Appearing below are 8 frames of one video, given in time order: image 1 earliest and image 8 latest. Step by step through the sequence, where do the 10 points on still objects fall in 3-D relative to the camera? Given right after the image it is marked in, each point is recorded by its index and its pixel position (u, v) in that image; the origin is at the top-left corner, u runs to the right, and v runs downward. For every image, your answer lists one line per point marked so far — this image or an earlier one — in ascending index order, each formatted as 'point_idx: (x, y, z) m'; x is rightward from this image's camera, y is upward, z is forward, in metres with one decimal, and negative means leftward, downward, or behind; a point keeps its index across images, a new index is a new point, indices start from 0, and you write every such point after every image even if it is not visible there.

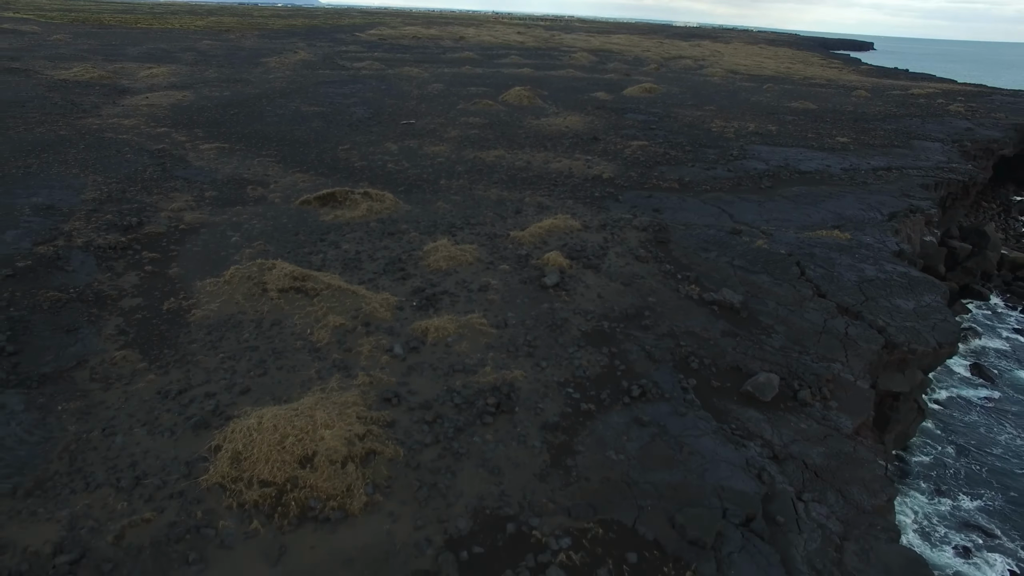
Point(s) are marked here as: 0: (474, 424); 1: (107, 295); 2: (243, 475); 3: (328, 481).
0: (-0.6, -2.2, +9.6) m
1: (-8.4, -0.1, +12.8) m
2: (-3.6, -2.4, +8.2) m
3: (-2.4, -2.5, +8.2) m
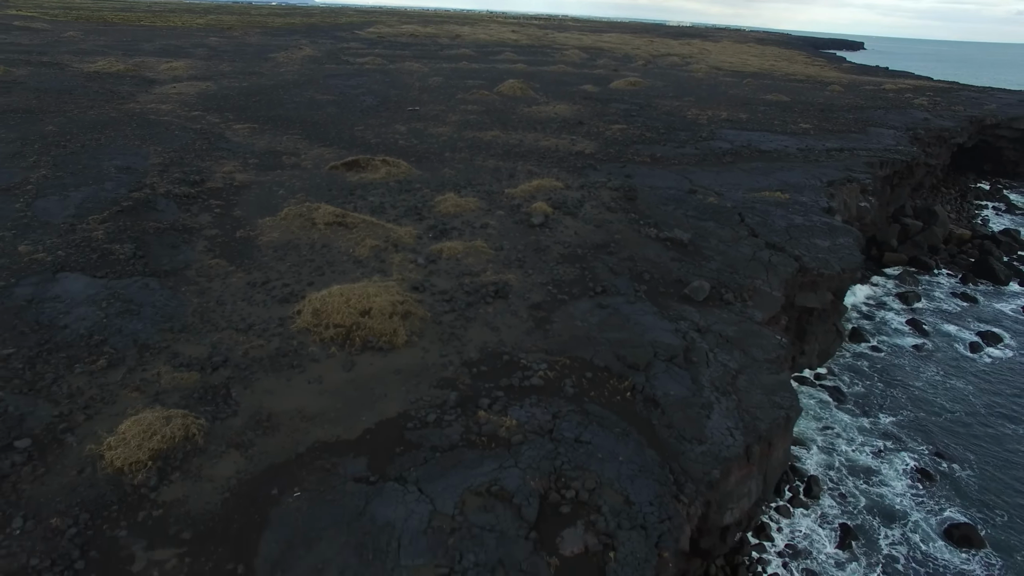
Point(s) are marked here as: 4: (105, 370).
0: (-0.7, -0.4, +13.4) m
1: (-8.6, +1.7, +16.5) m
2: (-3.7, -0.6, +11.9) m
3: (-2.5, -0.7, +11.9) m
4: (-6.7, -1.3, +10.1) m
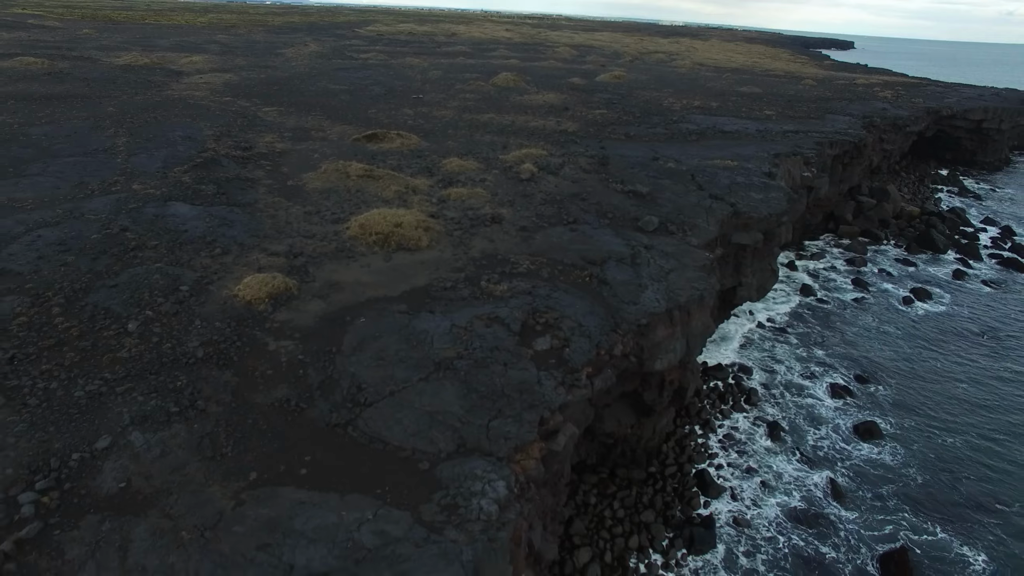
0: (-0.9, +1.8, +17.8) m
1: (-8.8, +3.8, +20.9) m
2: (-3.9, +1.5, +16.3) m
3: (-2.7, +1.4, +16.3) m
4: (-6.9, +0.8, +14.5) m
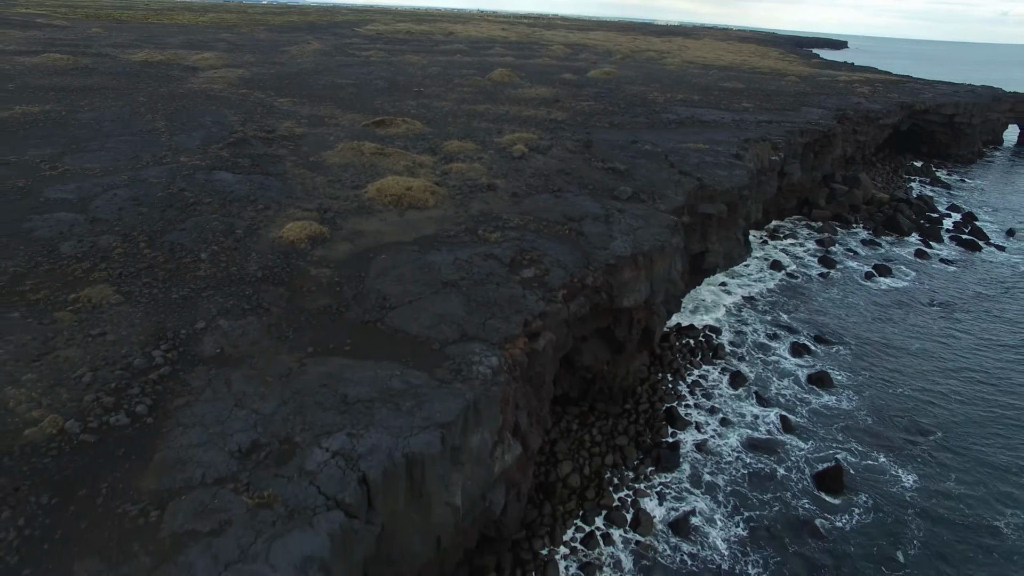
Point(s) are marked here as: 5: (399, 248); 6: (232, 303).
0: (-1.2, +3.2, +20.9) m
1: (-9.1, +5.2, +23.9) m
2: (-4.1, +2.9, +19.4) m
3: (-3.0, +2.9, +19.4) m
4: (-7.1, +2.2, +17.6) m
5: (-3.0, +1.1, +16.2) m
6: (-5.7, -0.3, +12.6) m
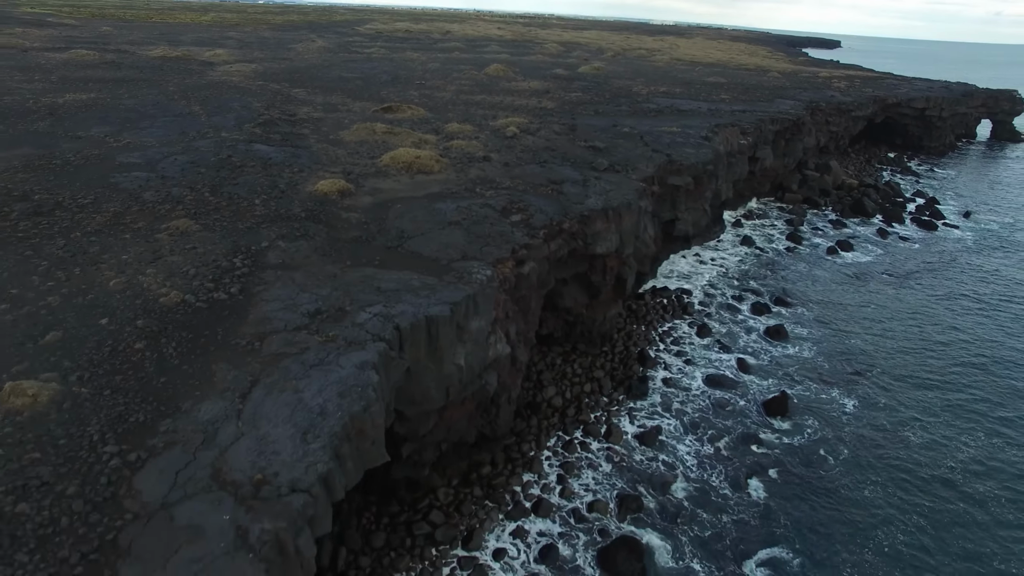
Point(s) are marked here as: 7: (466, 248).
0: (-1.5, +5.0, +24.6) m
1: (-9.4, +7.0, +27.6) m
2: (-4.4, +4.7, +23.2) m
3: (-3.3, +4.7, +23.1) m
4: (-7.4, +4.0, +21.3) m
5: (-3.2, +2.8, +19.9) m
6: (-6.0, +1.5, +16.3) m
7: (-1.2, +1.0, +16.7) m
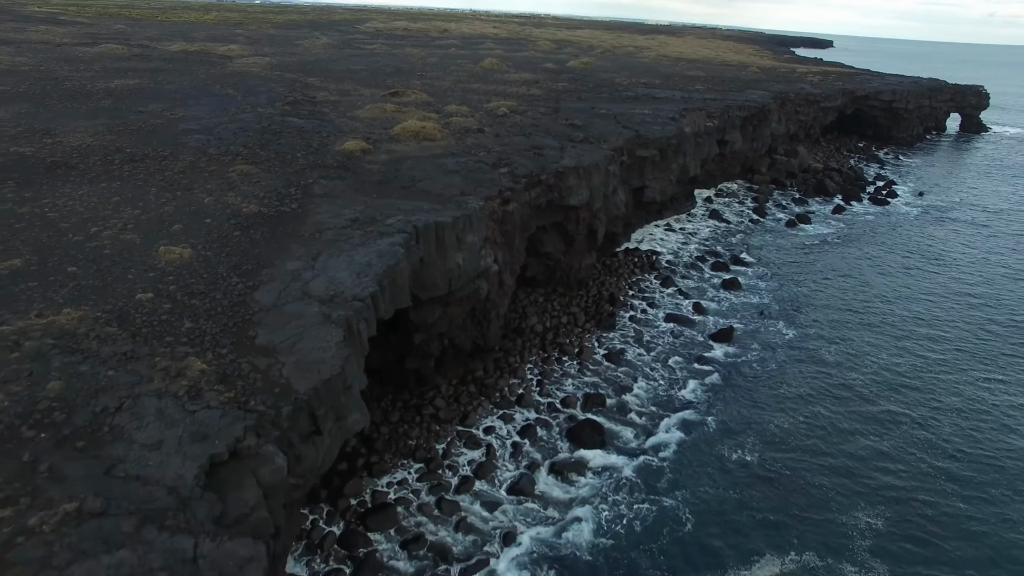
0: (-2.0, +7.5, +29.5) m
1: (-9.9, +9.4, +32.5) m
2: (-4.9, +7.1, +28.0) m
3: (-3.8, +7.1, +28.0) m
4: (-7.9, +6.4, +26.2) m
5: (-3.7, +5.3, +24.8) m
6: (-6.5, +3.9, +21.2) m
7: (-1.7, +3.5, +21.6) m
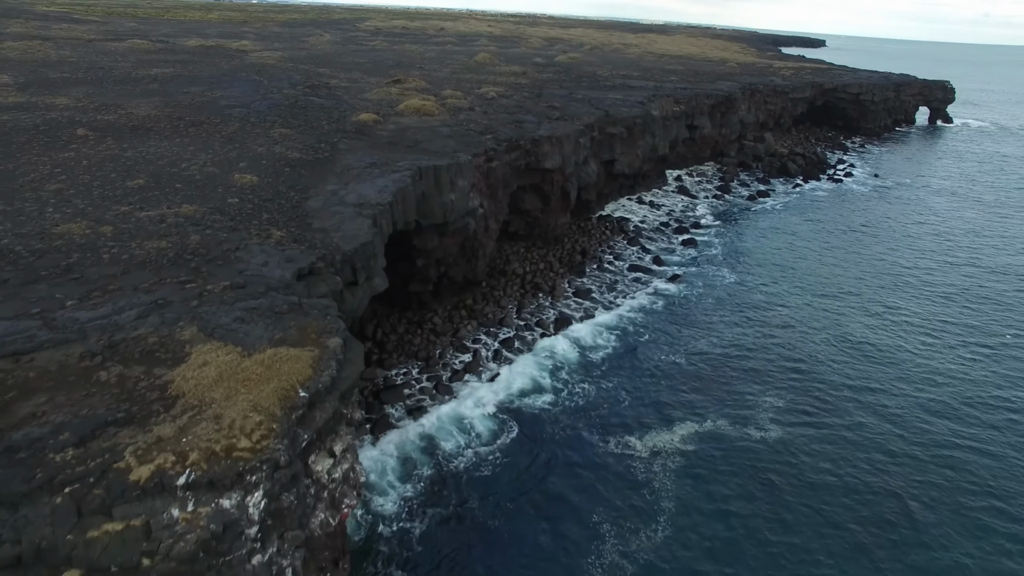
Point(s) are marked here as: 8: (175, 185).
0: (-2.8, +10.2, +35.2) m
1: (-10.8, +12.1, +38.1) m
2: (-5.8, +9.9, +33.7) m
3: (-4.6, +9.8, +33.7) m
4: (-8.7, +9.2, +31.8) m
5: (-4.5, +8.0, +30.4) m
6: (-7.3, +6.6, +26.8) m
7: (-2.5, +6.2, +27.3) m
8: (-10.4, +3.2, +19.1) m
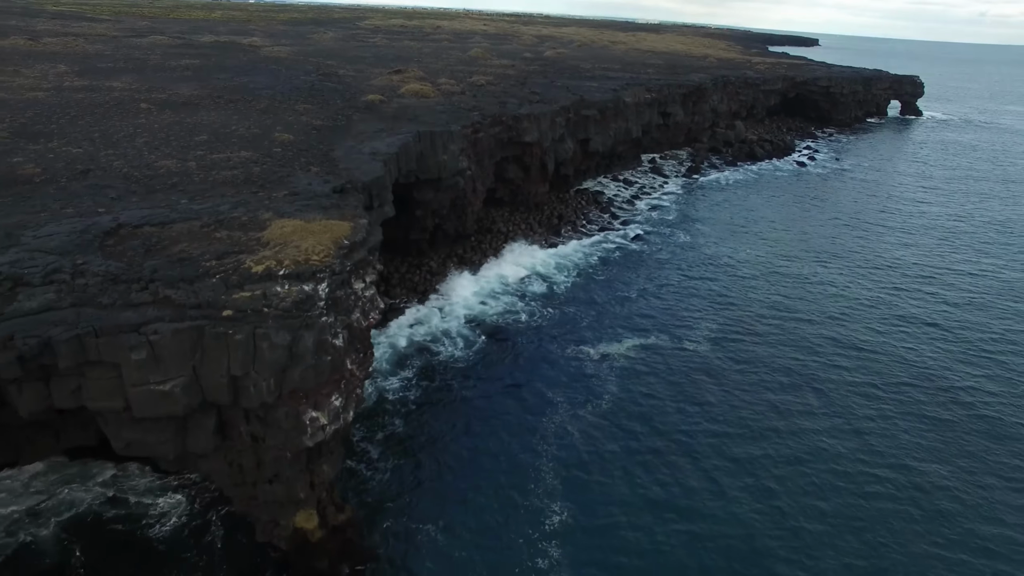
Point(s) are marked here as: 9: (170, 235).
0: (-3.8, +13.0, +41.1) m
1: (-11.8, +14.9, +44.0) m
2: (-6.8, +12.7, +39.6) m
3: (-5.6, +12.7, +39.5) m
4: (-9.7, +12.0, +37.7) m
5: (-5.5, +10.8, +36.3) m
6: (-8.2, +9.4, +32.7) m
7: (-3.5, +9.0, +33.1) m
8: (-11.4, +6.0, +24.9) m
9: (-9.3, +1.4, +16.6) m
